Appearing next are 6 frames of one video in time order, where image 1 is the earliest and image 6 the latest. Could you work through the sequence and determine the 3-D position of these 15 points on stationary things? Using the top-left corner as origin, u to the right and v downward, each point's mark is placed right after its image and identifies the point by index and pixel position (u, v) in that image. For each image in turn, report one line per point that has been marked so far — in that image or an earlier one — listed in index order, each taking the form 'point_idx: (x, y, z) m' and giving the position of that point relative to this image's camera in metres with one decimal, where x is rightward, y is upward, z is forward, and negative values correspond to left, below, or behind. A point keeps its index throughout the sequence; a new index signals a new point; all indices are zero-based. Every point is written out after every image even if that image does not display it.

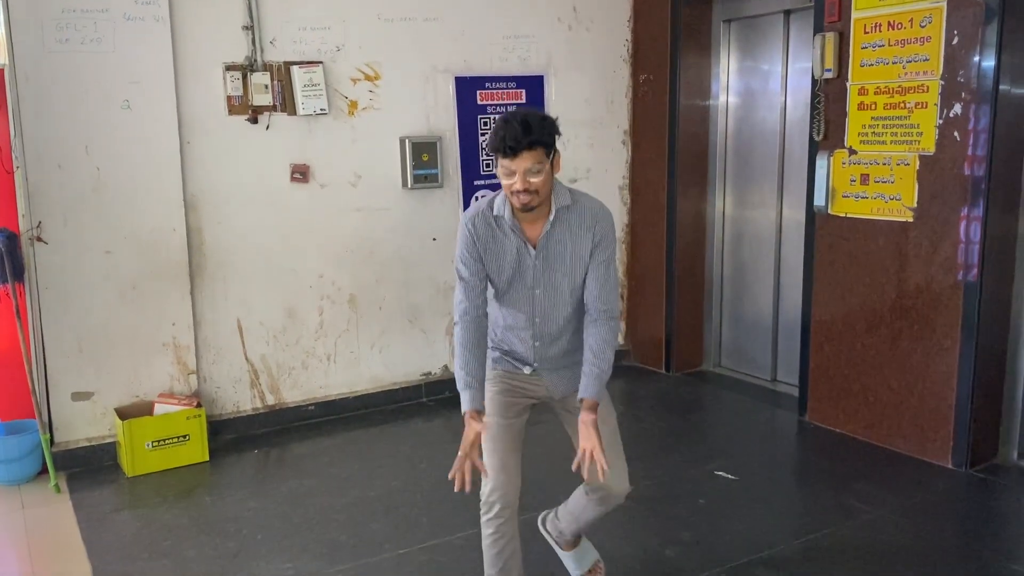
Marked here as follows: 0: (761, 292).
0: (+1.3, 0.0, +4.4) m
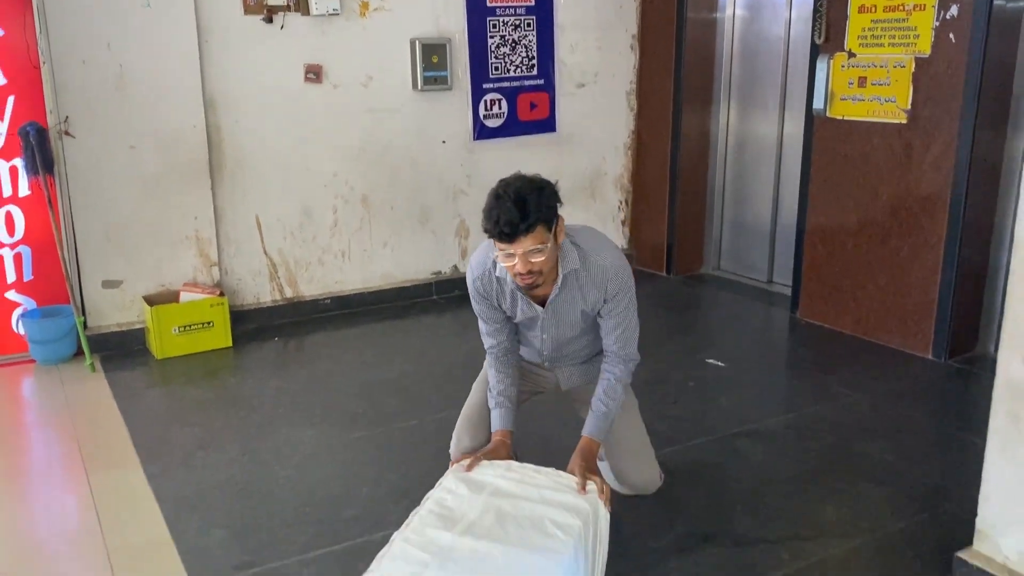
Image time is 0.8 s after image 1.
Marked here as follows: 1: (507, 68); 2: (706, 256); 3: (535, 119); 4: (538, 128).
0: (+1.3, +0.5, +4.5) m
1: (0.0, +1.1, +4.3) m
2: (+1.1, +0.2, +4.9) m
3: (+0.1, +0.9, +4.5) m
4: (+0.1, +0.8, +4.5) m
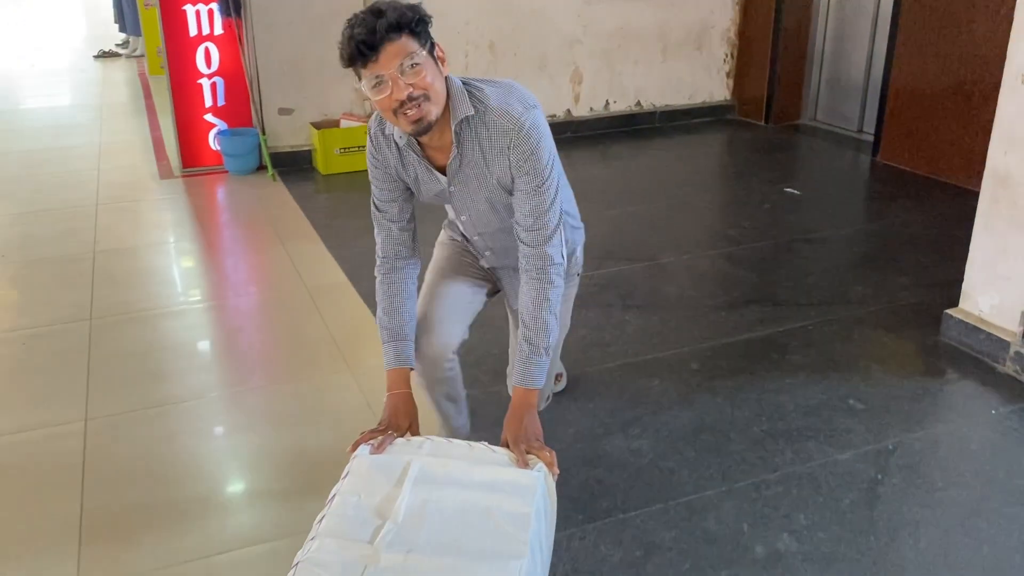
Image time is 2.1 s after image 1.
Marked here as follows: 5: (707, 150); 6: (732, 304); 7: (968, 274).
0: (+1.9, +1.3, +4.9) m
1: (+0.6, +2.0, +4.7) m
2: (+1.8, +1.1, +5.3) m
3: (+0.8, +1.8, +4.9) m
4: (+0.8, +1.7, +4.9) m
5: (+1.1, +0.8, +4.9) m
6: (+0.7, -0.1, +2.8) m
7: (+1.3, 0.0, +2.5) m
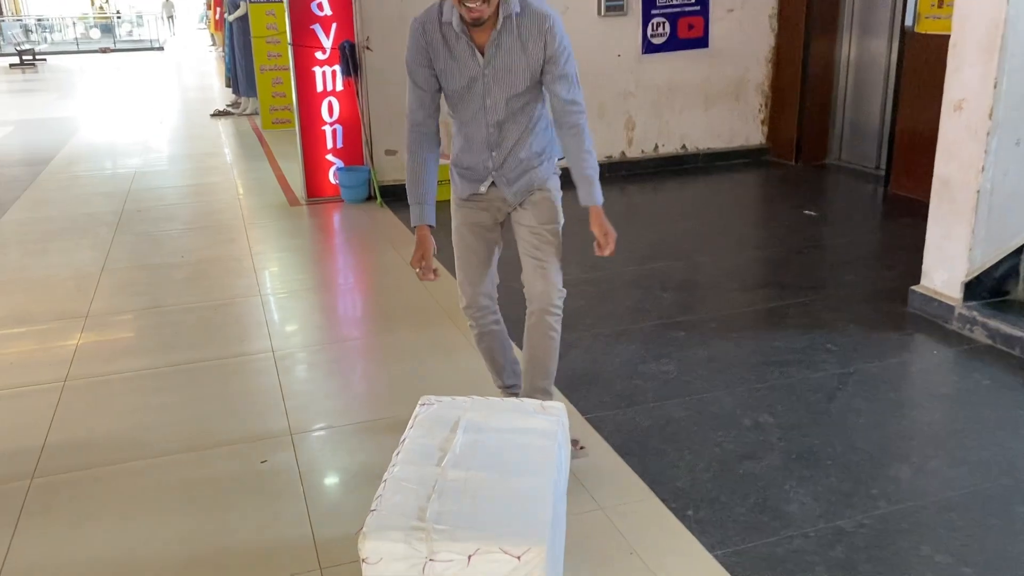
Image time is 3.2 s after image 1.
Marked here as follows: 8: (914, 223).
0: (+2.3, +1.2, +5.7) m
1: (+1.0, +1.9, +5.7) m
2: (+2.2, +1.0, +6.1) m
3: (+1.2, +1.7, +5.8) m
4: (+1.2, +1.6, +5.8) m
5: (+1.5, +0.7, +5.7) m
6: (+1.0, 0.0, +3.6) m
7: (+1.5, +0.1, +3.2) m
8: (+2.1, +0.3, +4.5) m
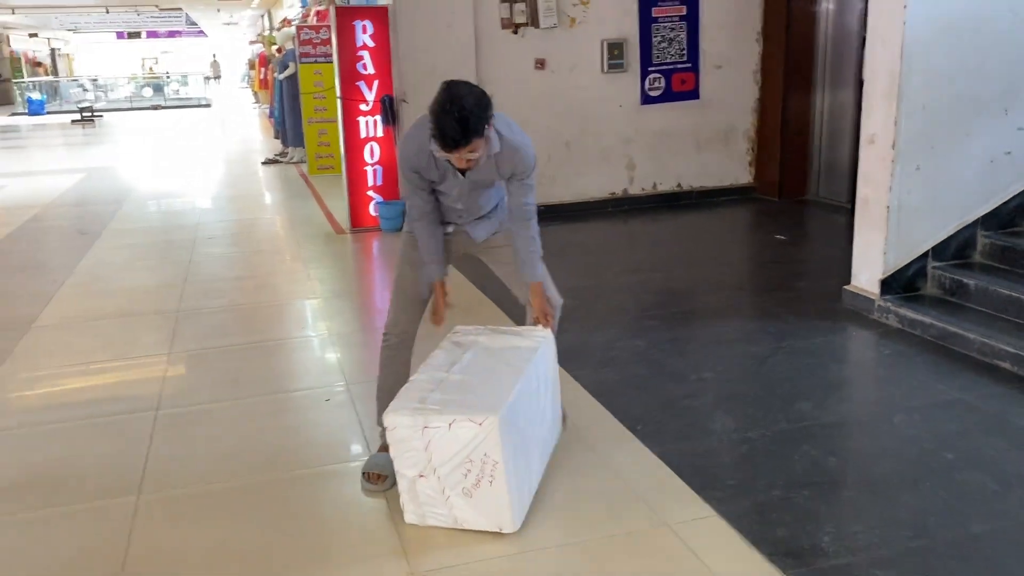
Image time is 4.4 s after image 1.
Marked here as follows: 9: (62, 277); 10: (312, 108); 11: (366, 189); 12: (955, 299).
0: (+2.5, +1.1, +6.5) m
1: (+1.1, +1.7, +6.6) m
2: (+2.3, +0.8, +6.9) m
3: (+1.3, +1.5, +6.7) m
4: (+1.3, +1.5, +6.7) m
5: (+1.6, +0.5, +6.5) m
6: (+1.0, 0.0, +4.4) m
7: (+1.6, +0.1, +4.0) m
8: (+2.1, +0.3, +5.3) m
9: (-2.7, +0.1, +5.3) m
10: (-2.1, +1.9, +9.1) m
11: (-1.0, +0.7, +6.2) m
12: (+1.9, 0.0, +3.8) m
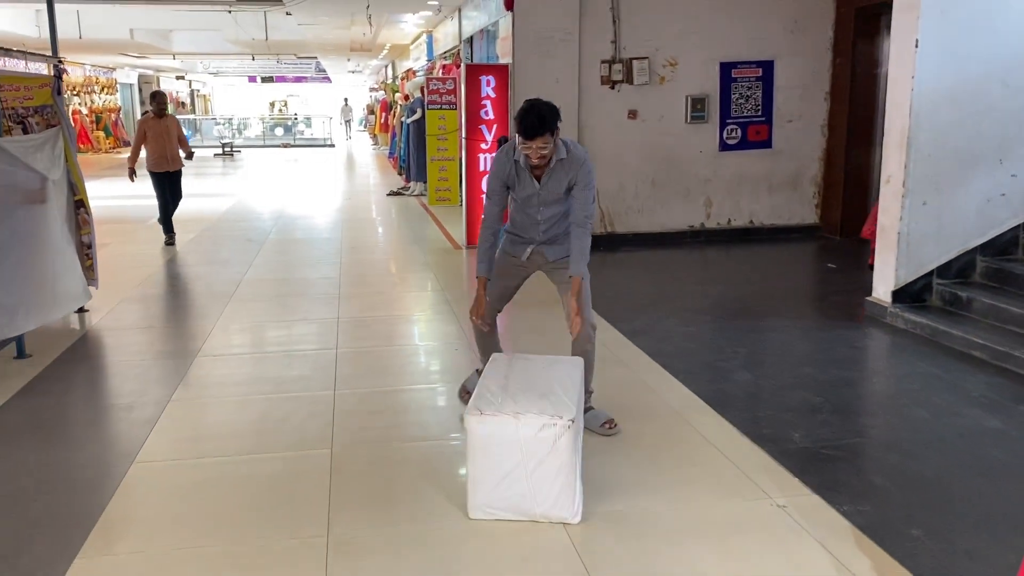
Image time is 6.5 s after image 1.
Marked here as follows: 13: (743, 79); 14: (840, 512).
0: (+3.2, +0.8, +7.4) m
1: (+2.0, +1.5, +7.6) m
2: (+3.1, +0.5, +7.7) m
3: (+2.2, +1.3, +7.7) m
4: (+2.2, +1.3, +7.7) m
5: (+2.4, +0.3, +7.4) m
6: (+1.5, -0.1, +5.4) m
7: (+2.1, +0.1, +5.0) m
8: (+2.8, +0.1, +6.2) m
9: (-2.1, +0.1, +6.8) m
10: (-0.9, +1.7, +10.5) m
11: (-0.3, +0.6, +7.5) m
12: (+2.4, -0.1, +4.7) m
13: (+2.0, +1.8, +7.6) m
14: (+1.0, -0.7, +2.6) m
